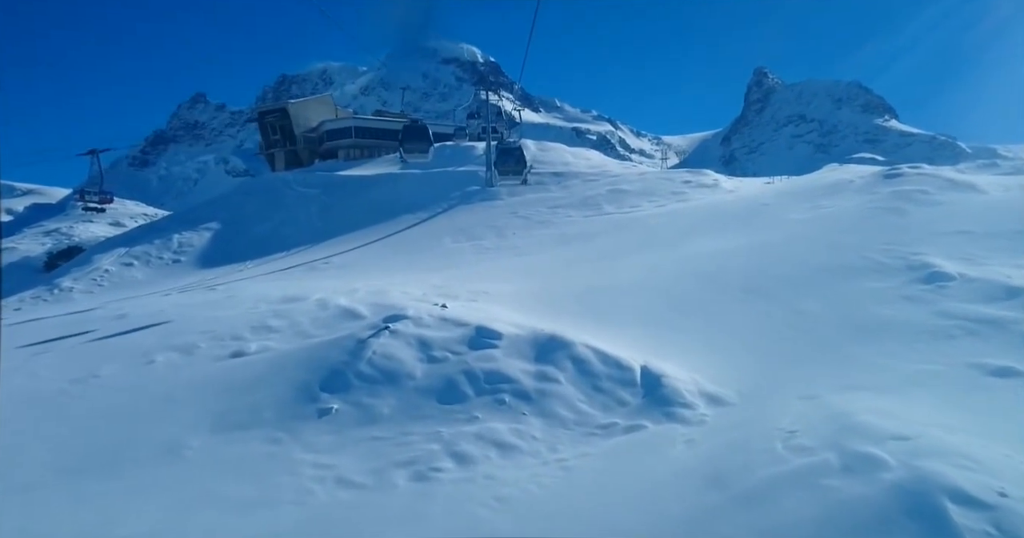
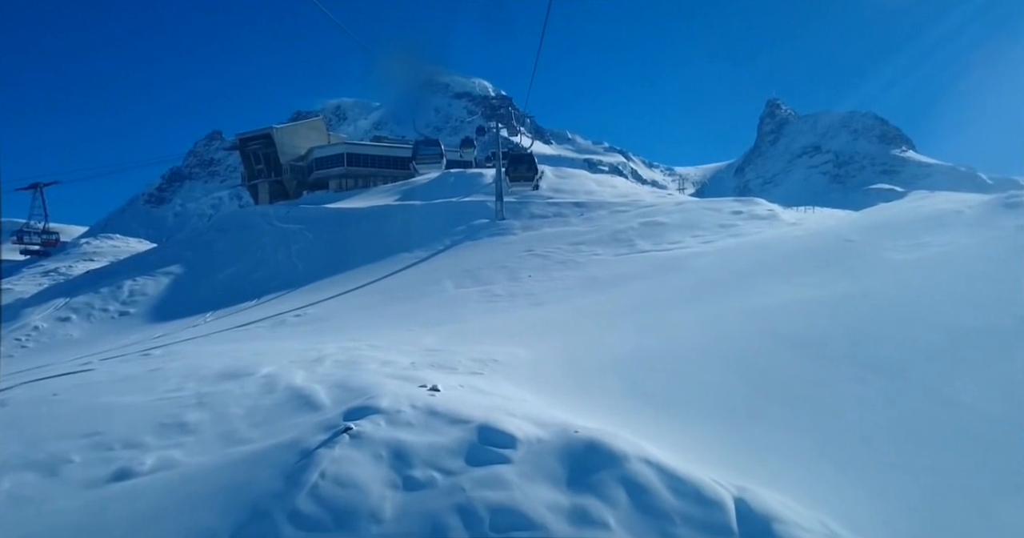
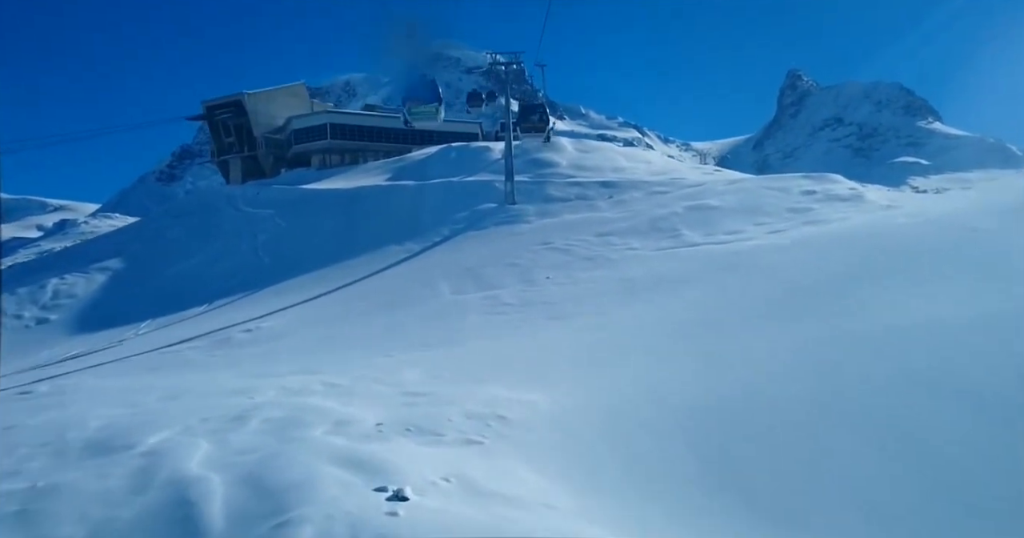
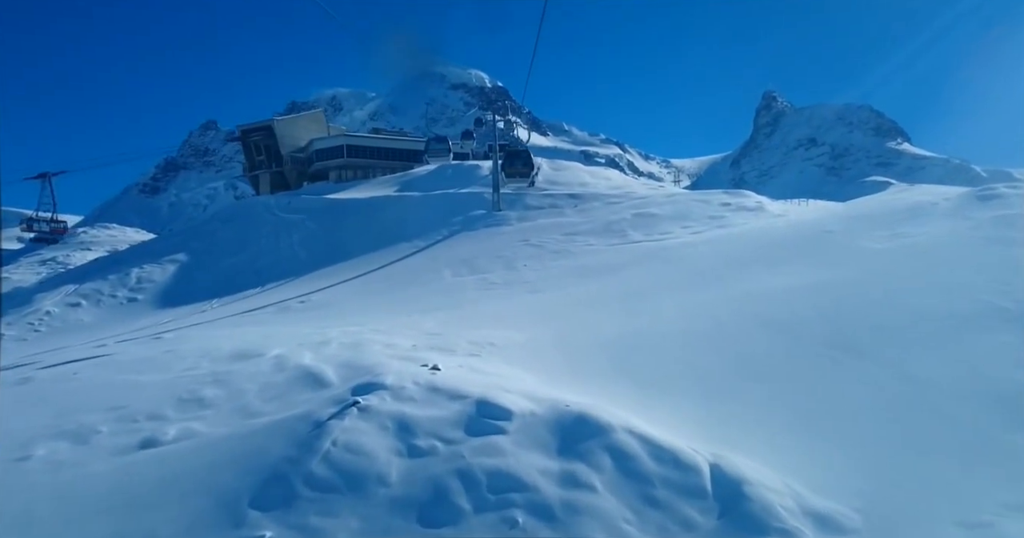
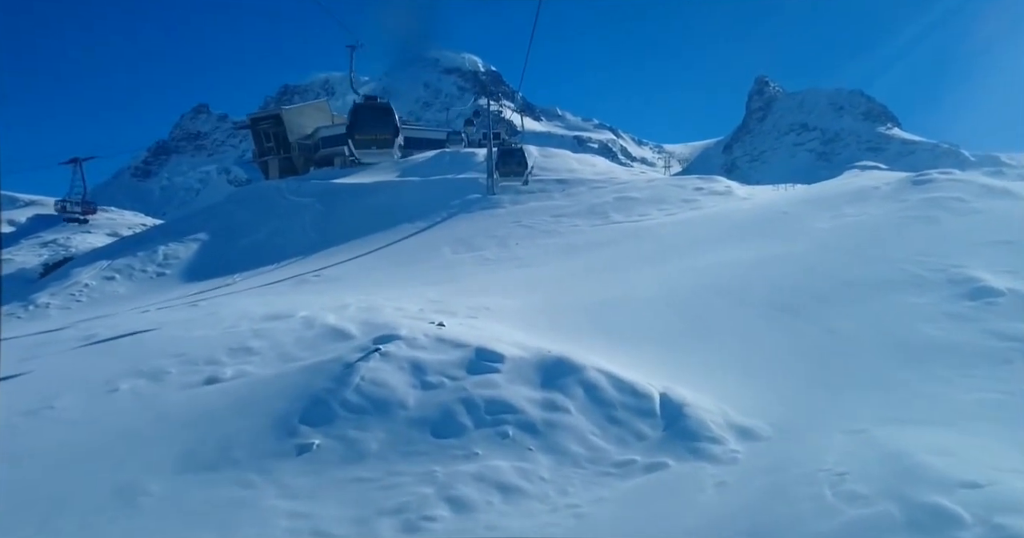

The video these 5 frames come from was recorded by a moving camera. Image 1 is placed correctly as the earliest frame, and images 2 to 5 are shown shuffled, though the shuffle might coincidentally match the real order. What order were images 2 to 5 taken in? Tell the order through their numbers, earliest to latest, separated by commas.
5, 4, 2, 3
